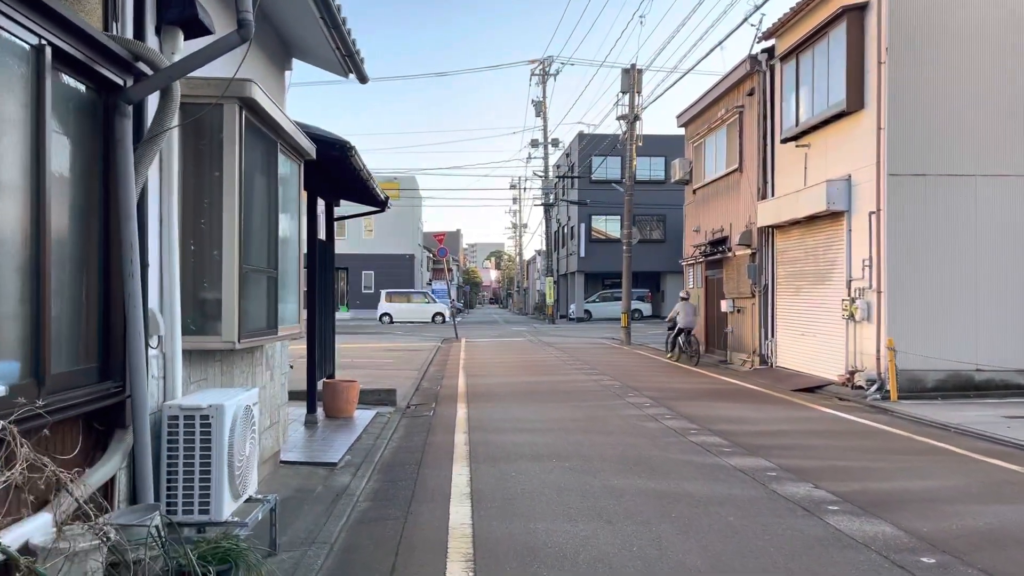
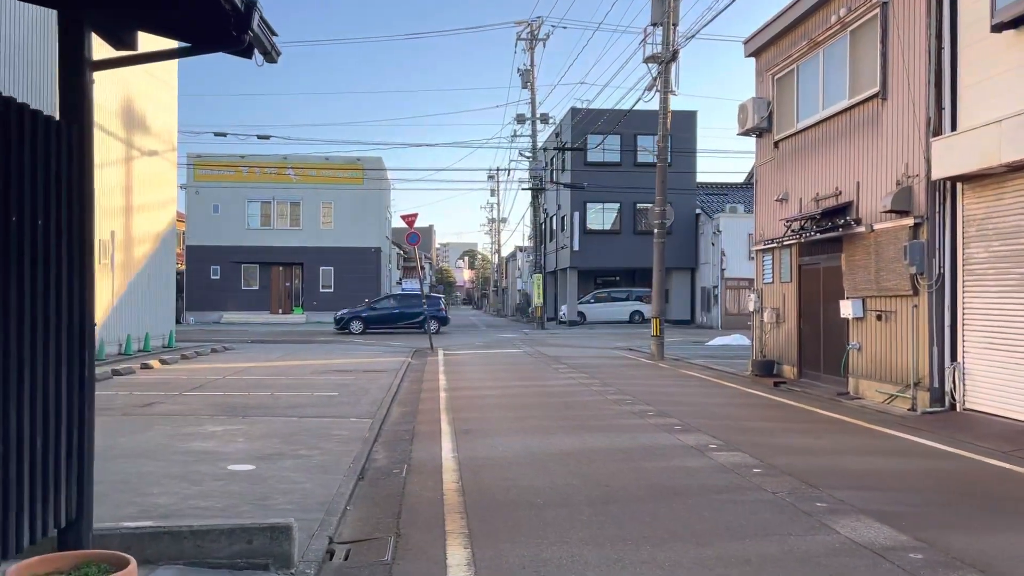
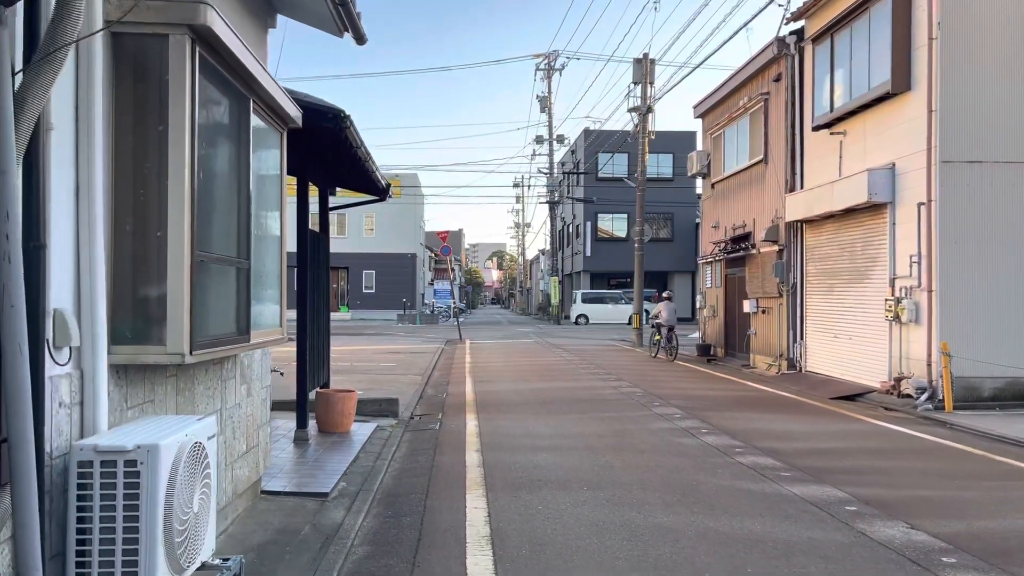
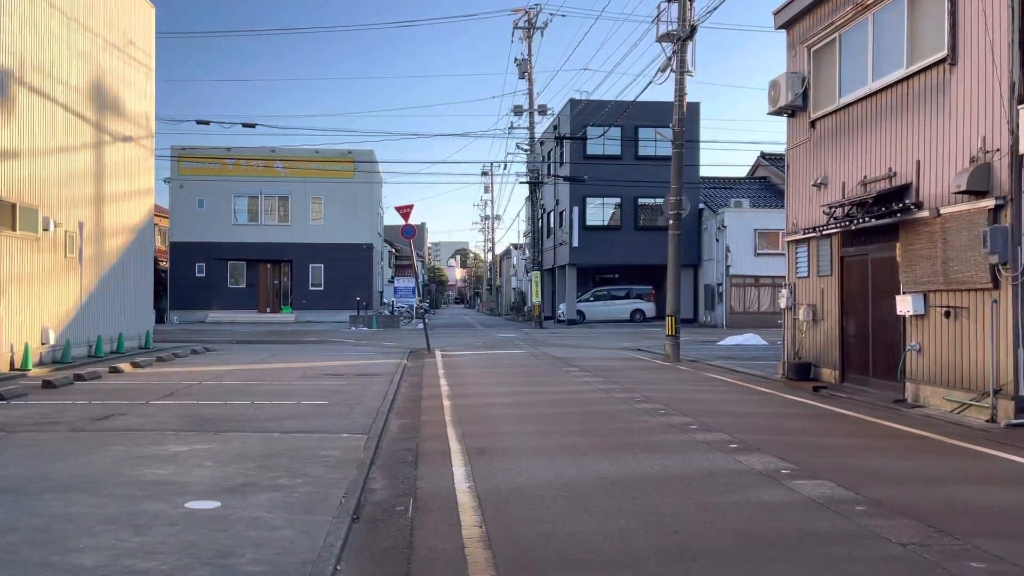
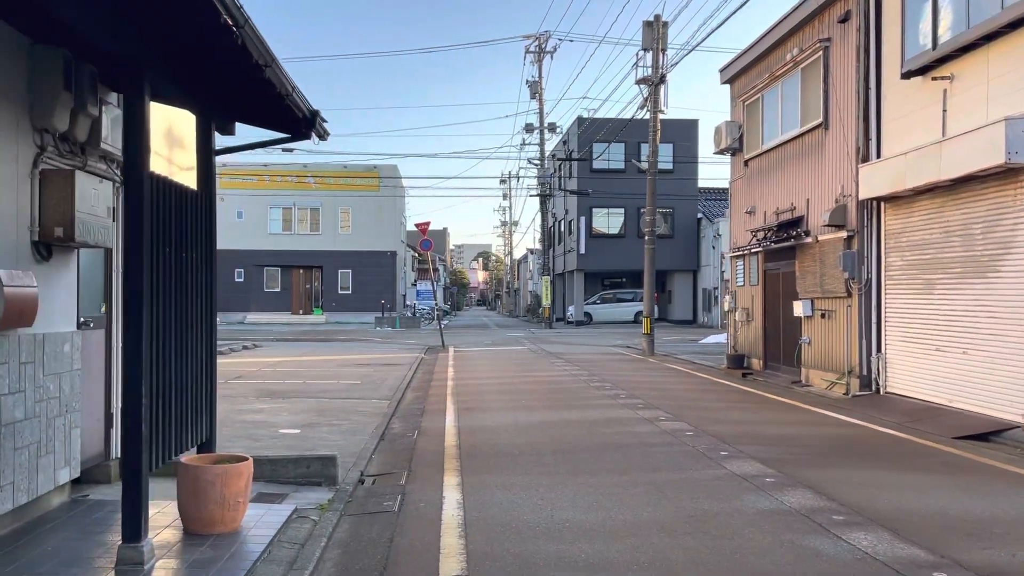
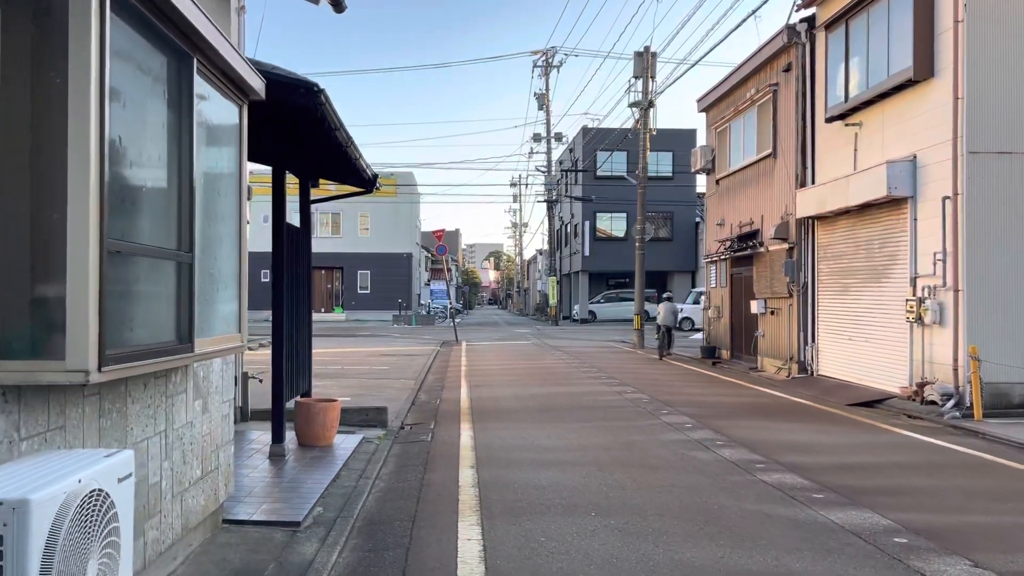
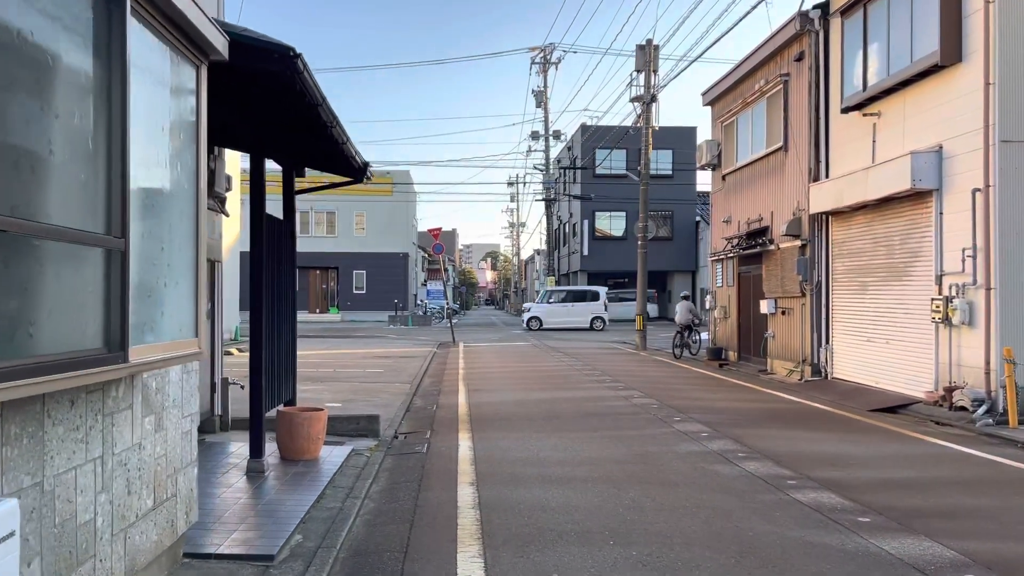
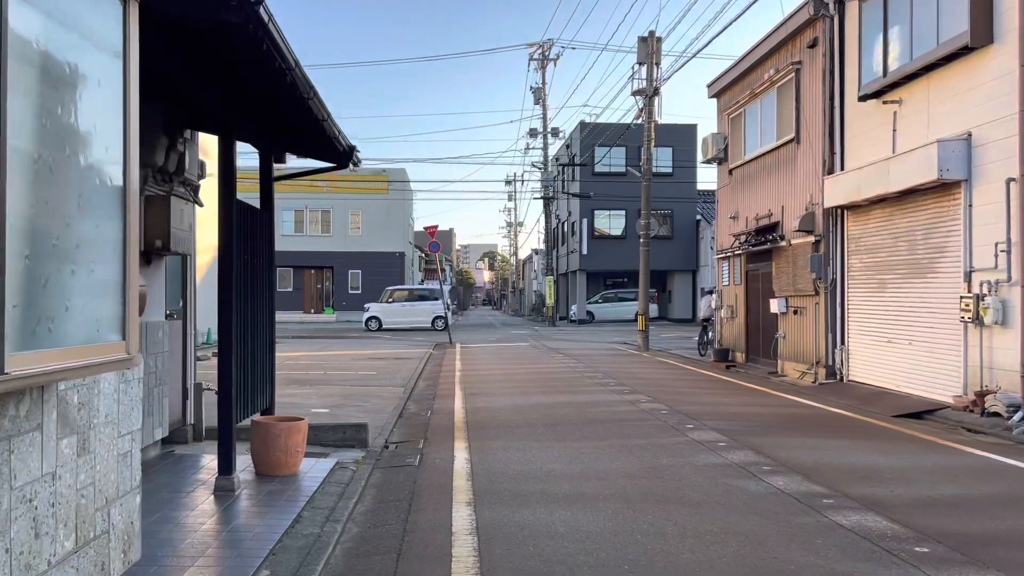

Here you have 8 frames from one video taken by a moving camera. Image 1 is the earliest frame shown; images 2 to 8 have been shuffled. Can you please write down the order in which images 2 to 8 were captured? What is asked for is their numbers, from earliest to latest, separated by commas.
3, 6, 7, 8, 5, 2, 4
